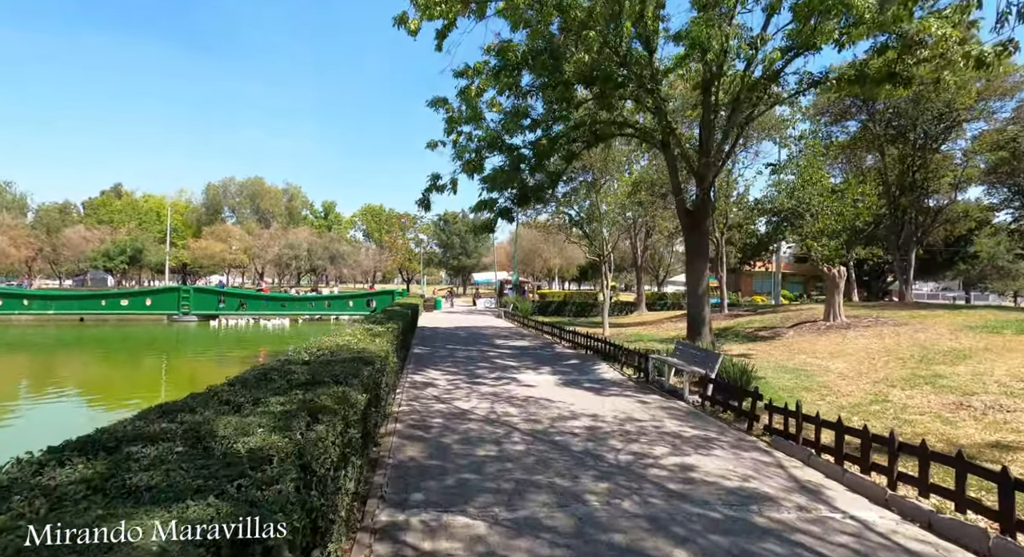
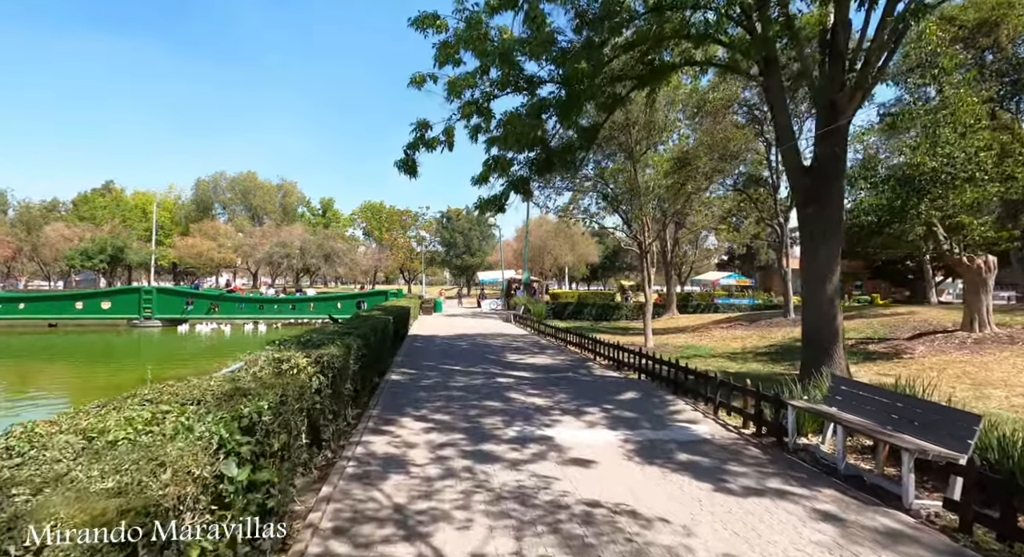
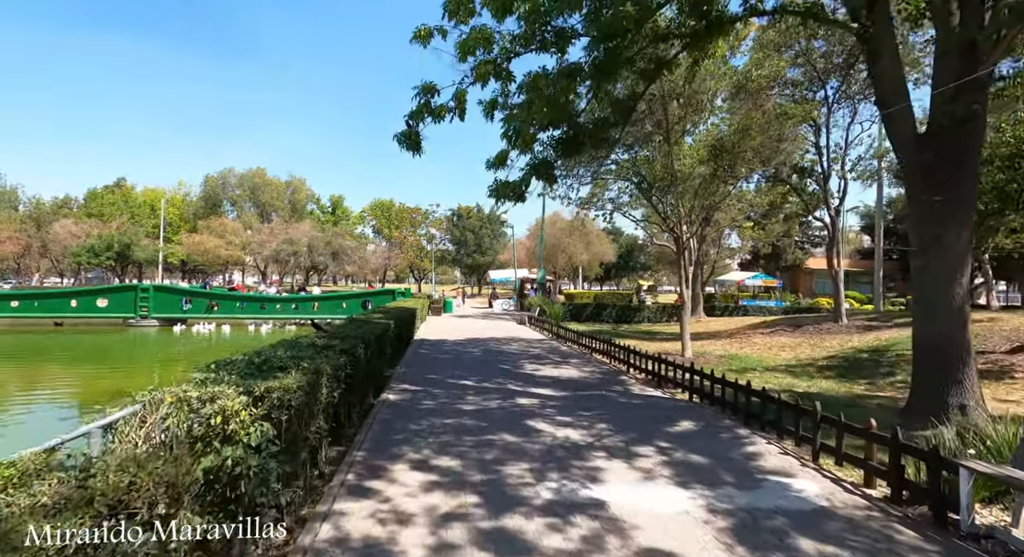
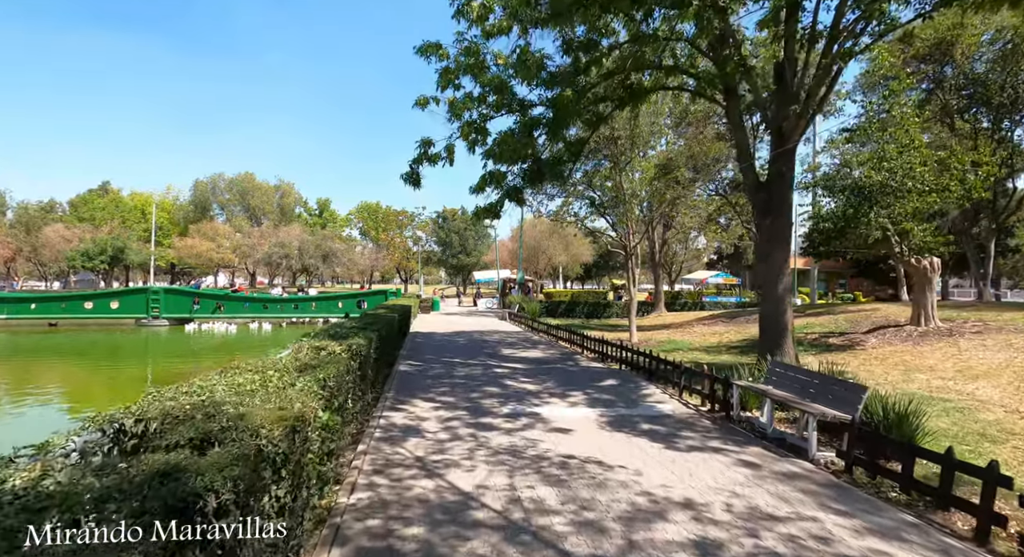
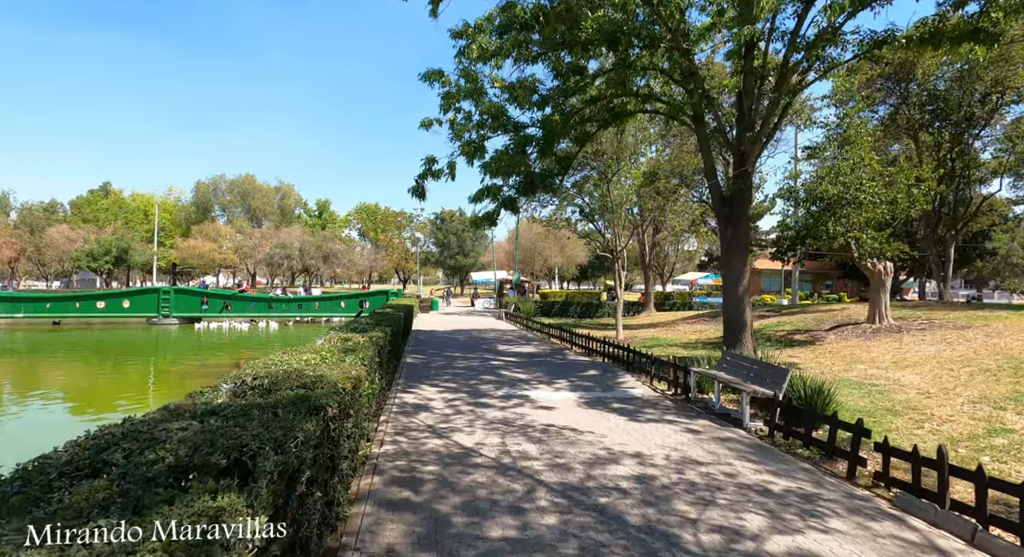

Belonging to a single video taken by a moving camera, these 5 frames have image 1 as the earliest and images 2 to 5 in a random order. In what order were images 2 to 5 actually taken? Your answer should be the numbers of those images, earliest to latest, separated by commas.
5, 4, 2, 3
